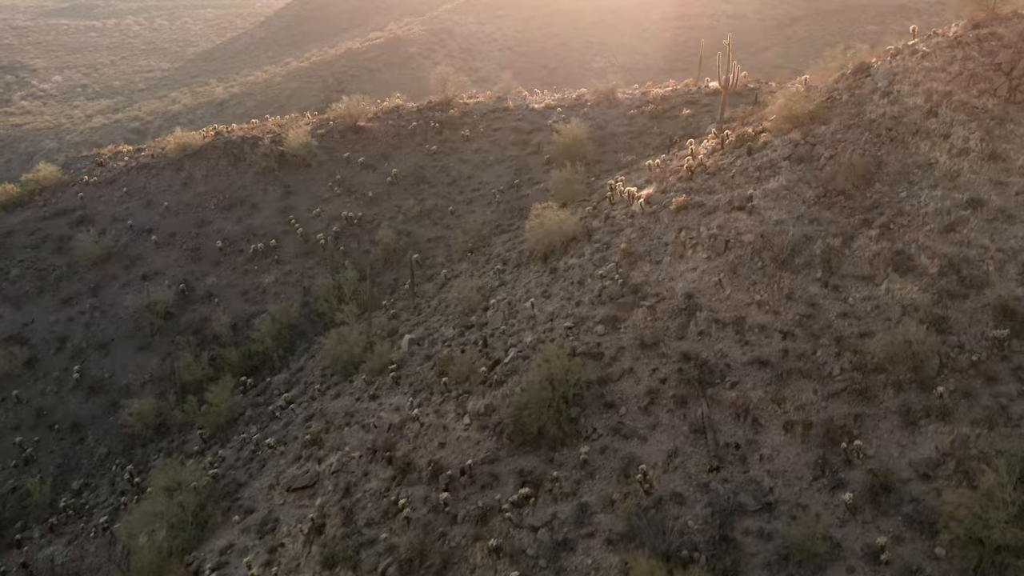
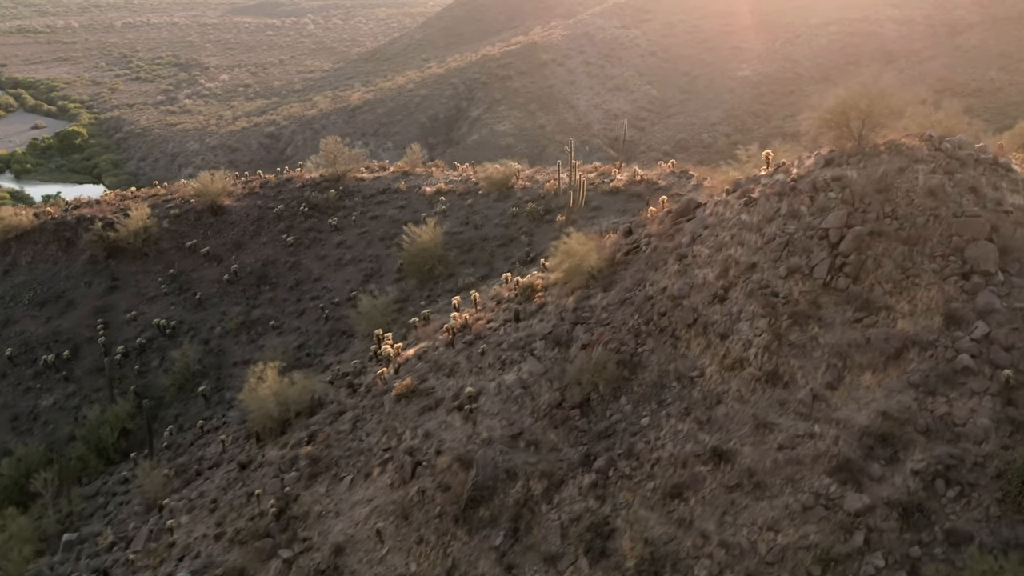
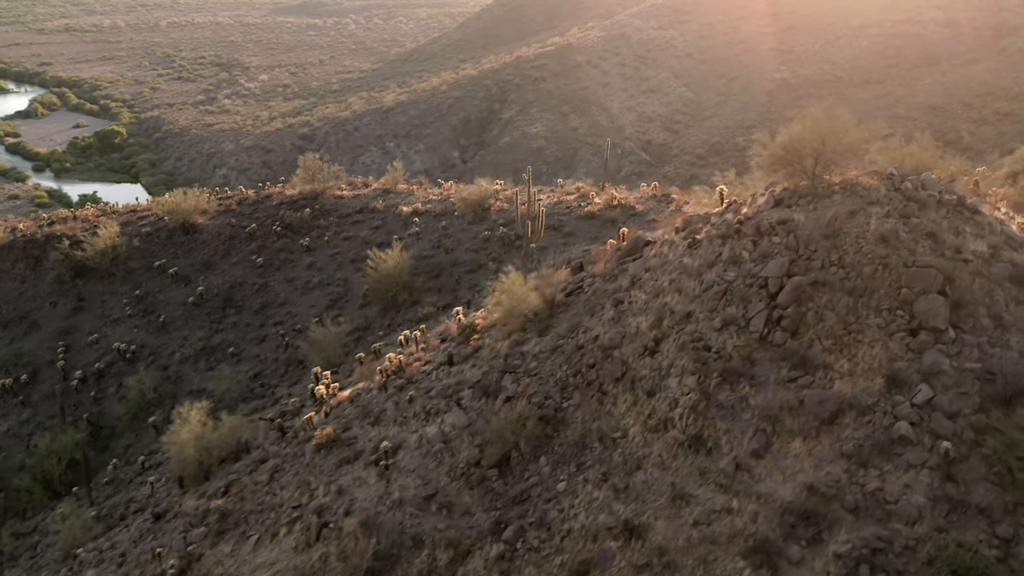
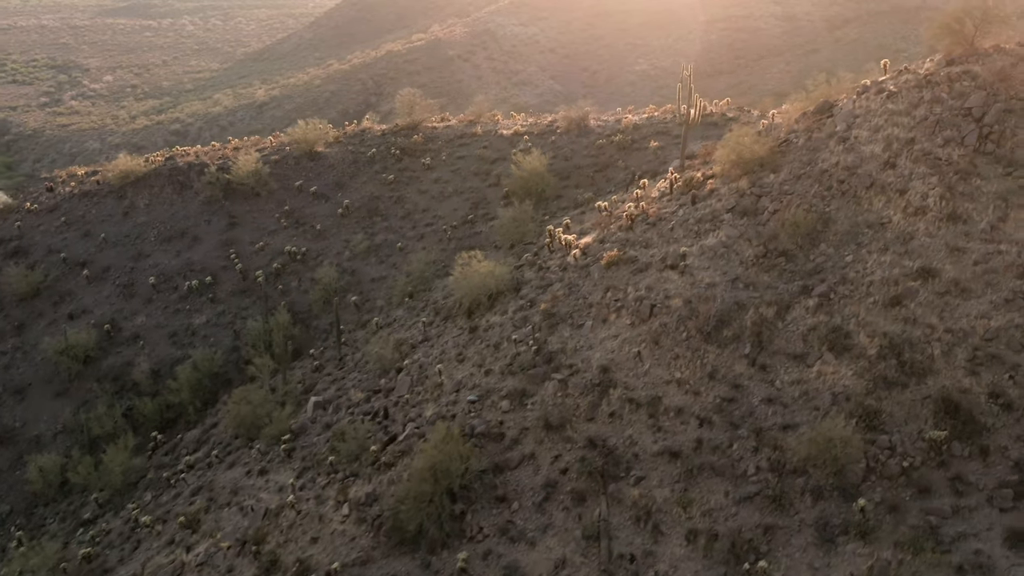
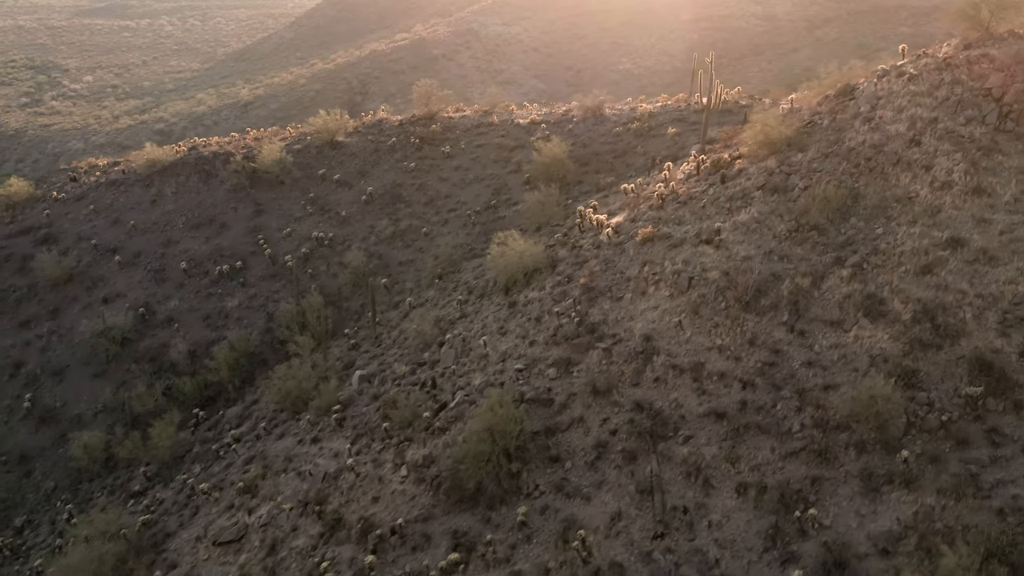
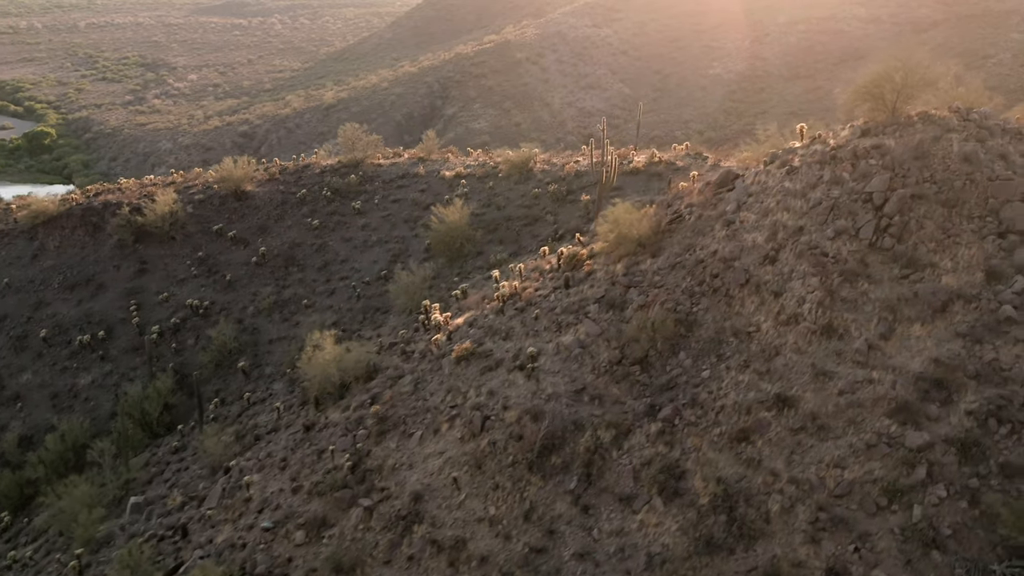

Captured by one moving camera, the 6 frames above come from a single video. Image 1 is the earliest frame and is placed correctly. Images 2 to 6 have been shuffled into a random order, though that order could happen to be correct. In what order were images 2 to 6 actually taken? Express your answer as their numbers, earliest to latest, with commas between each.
5, 4, 6, 2, 3
